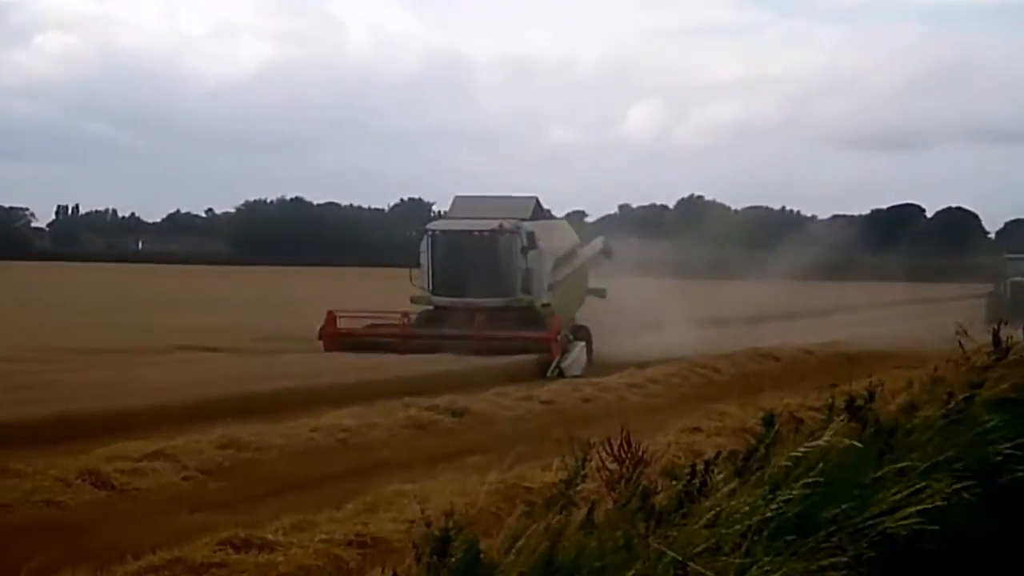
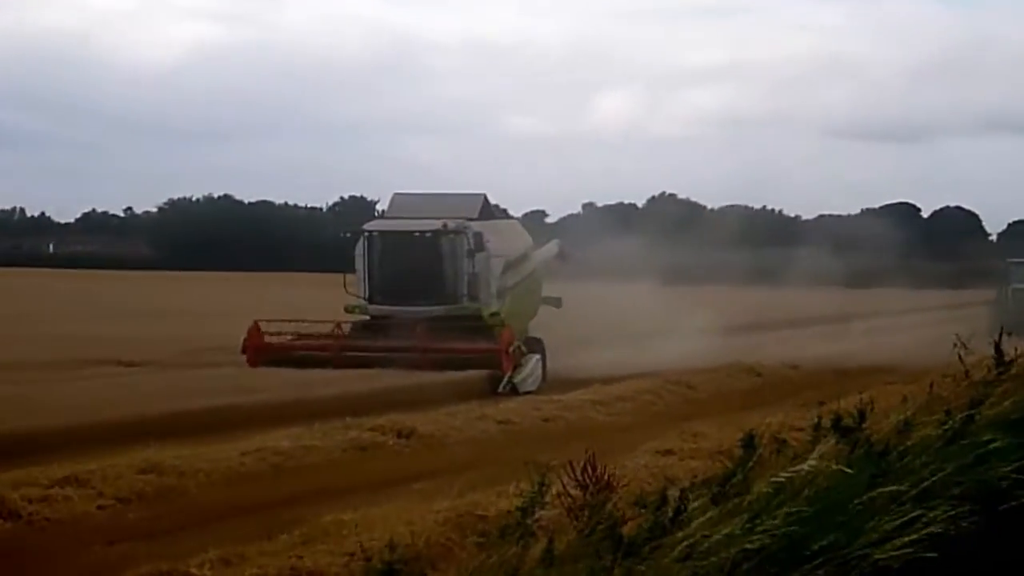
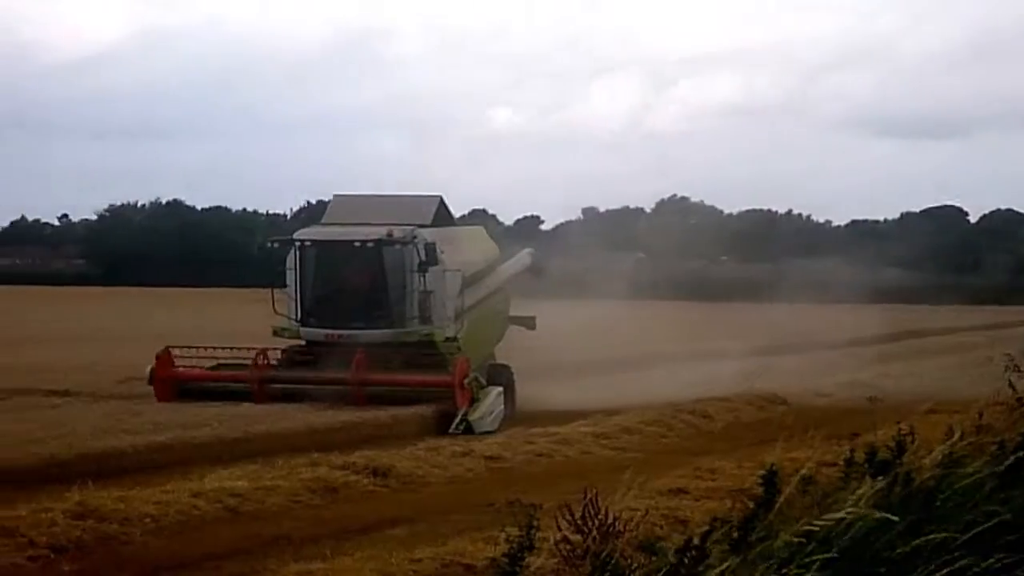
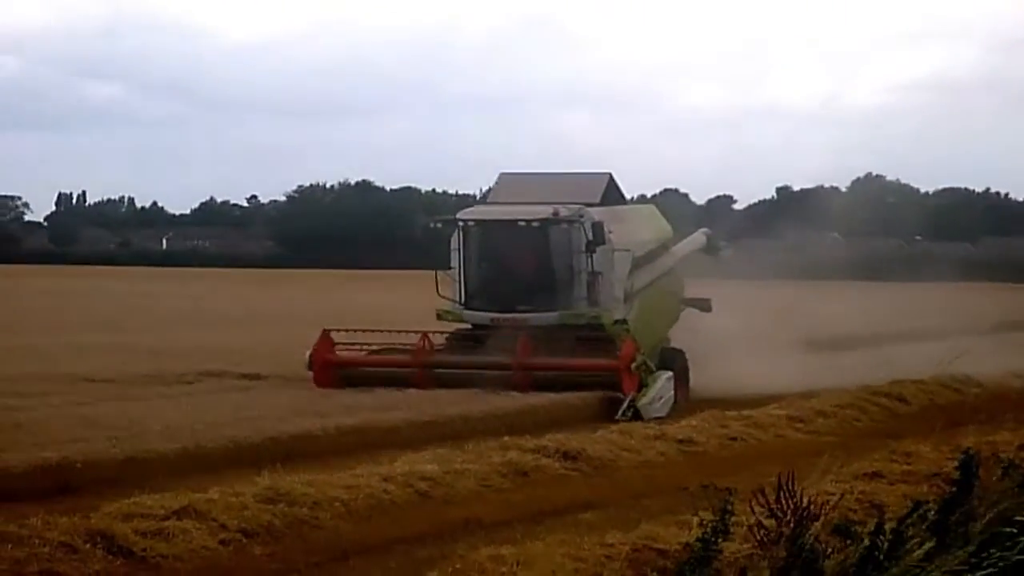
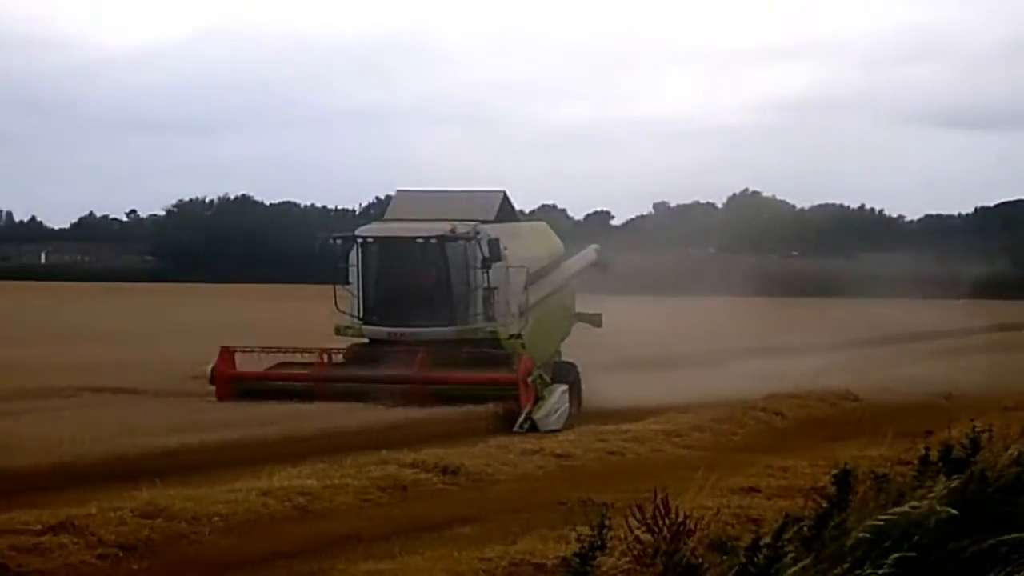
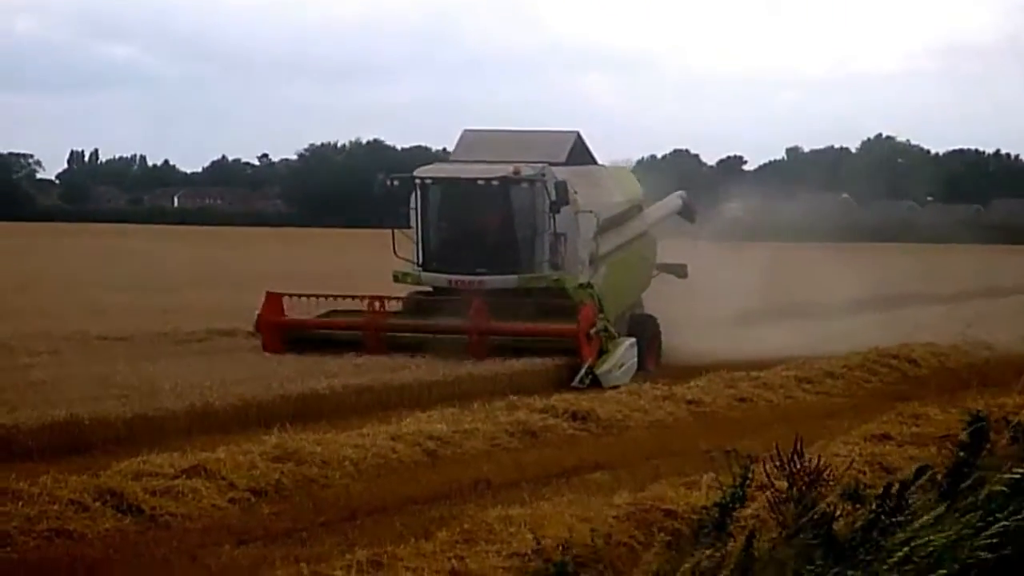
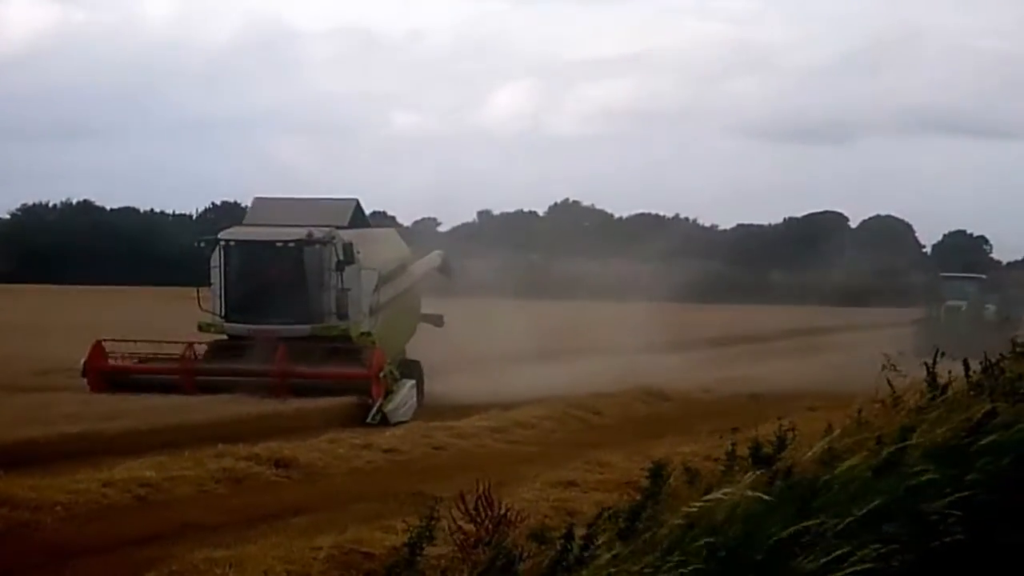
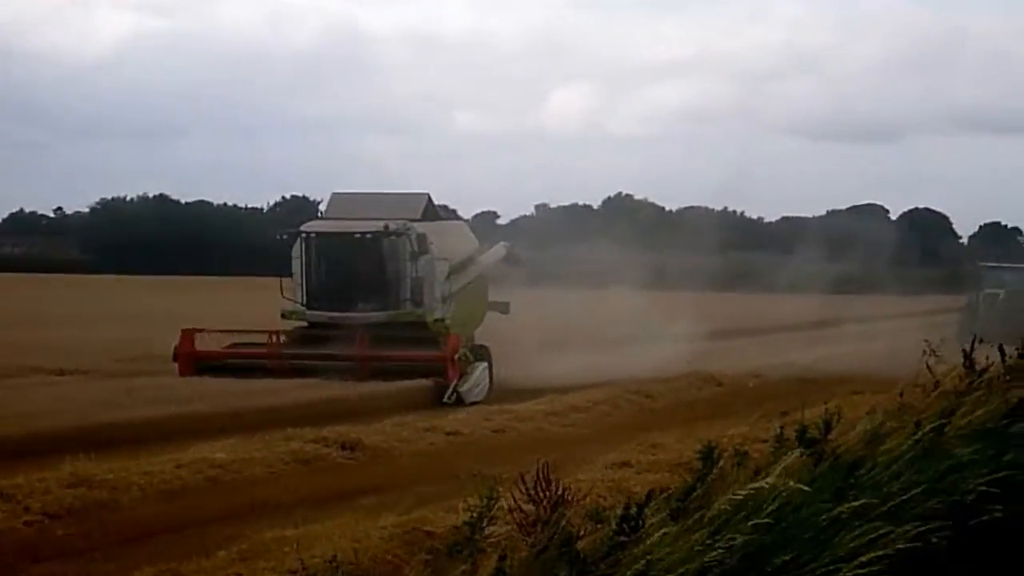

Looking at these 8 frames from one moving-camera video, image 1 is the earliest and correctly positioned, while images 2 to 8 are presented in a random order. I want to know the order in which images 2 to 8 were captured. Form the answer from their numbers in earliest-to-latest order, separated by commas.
2, 8, 7, 3, 5, 4, 6
